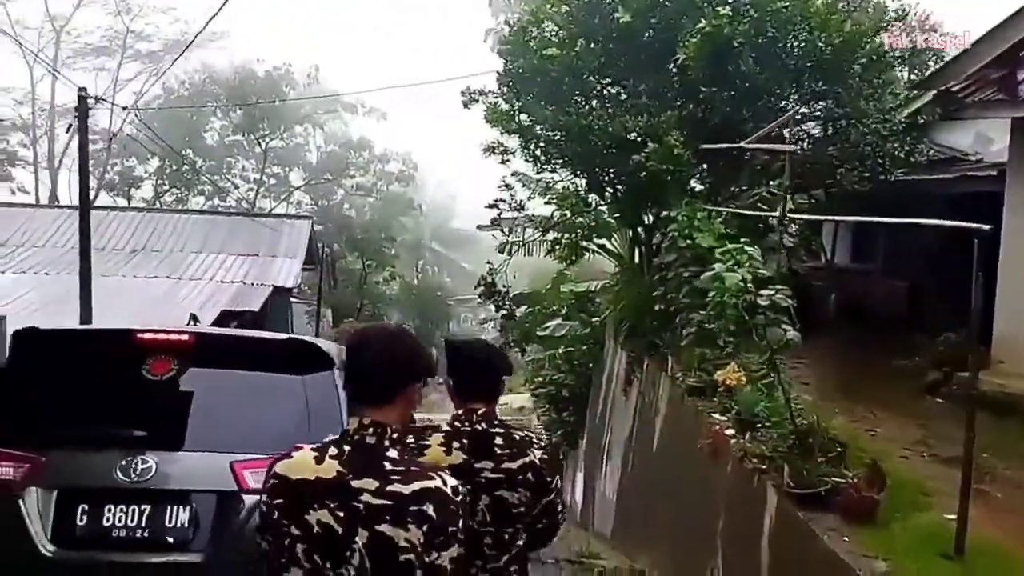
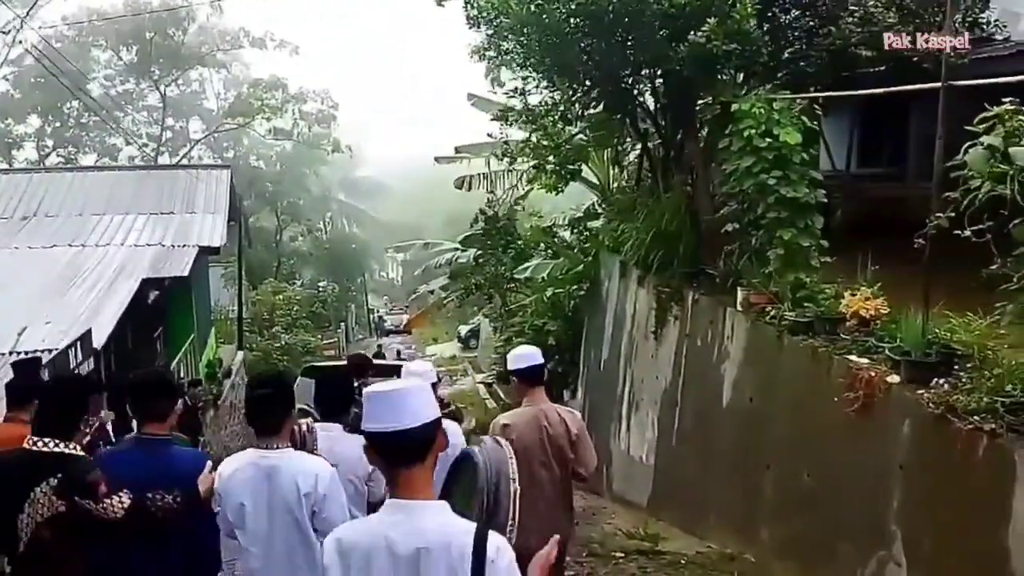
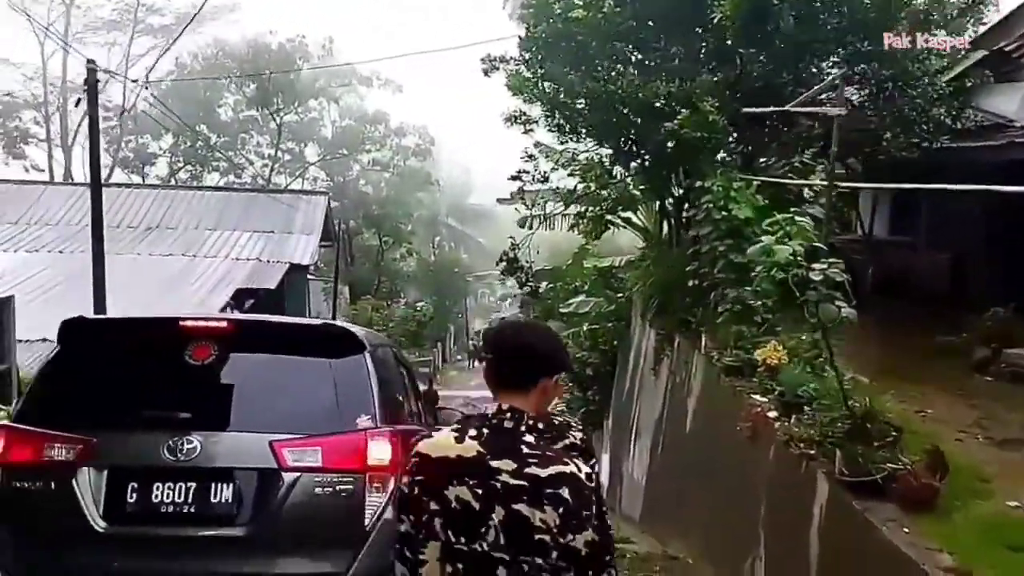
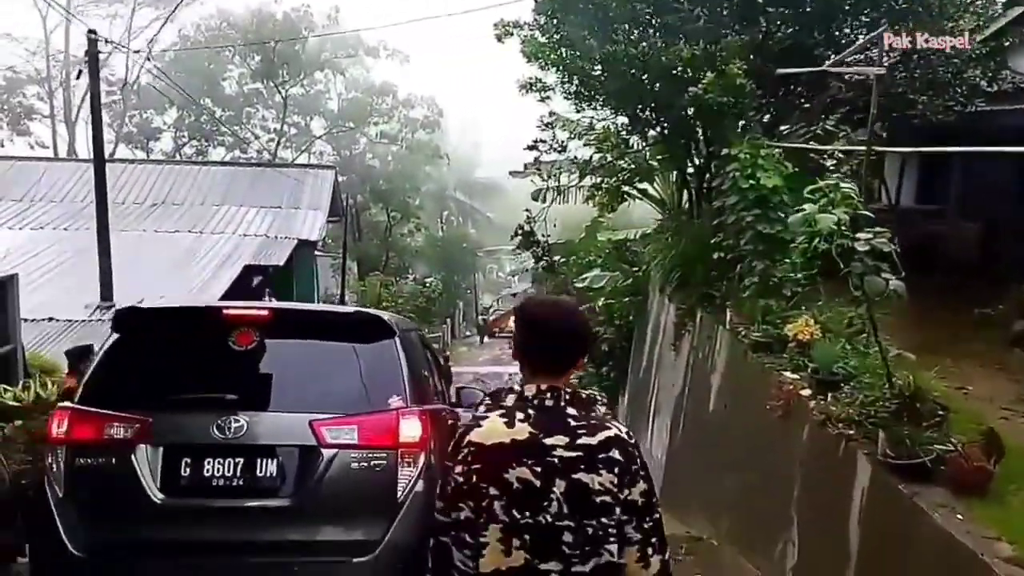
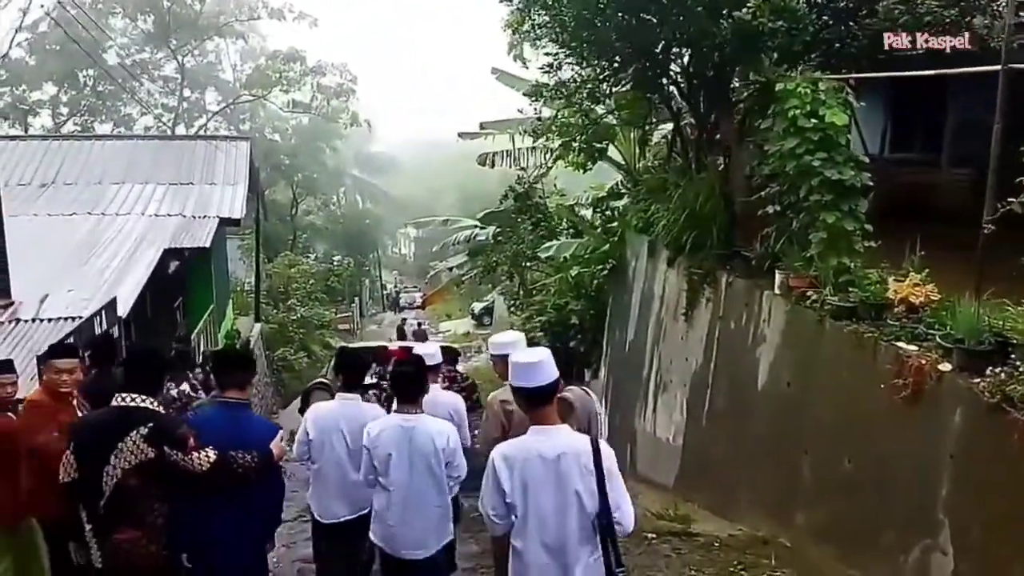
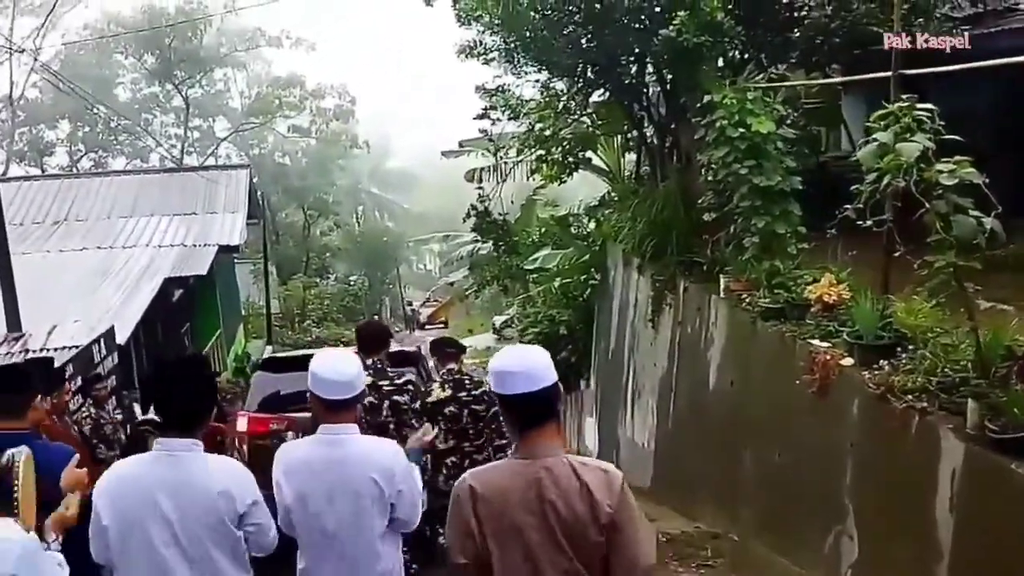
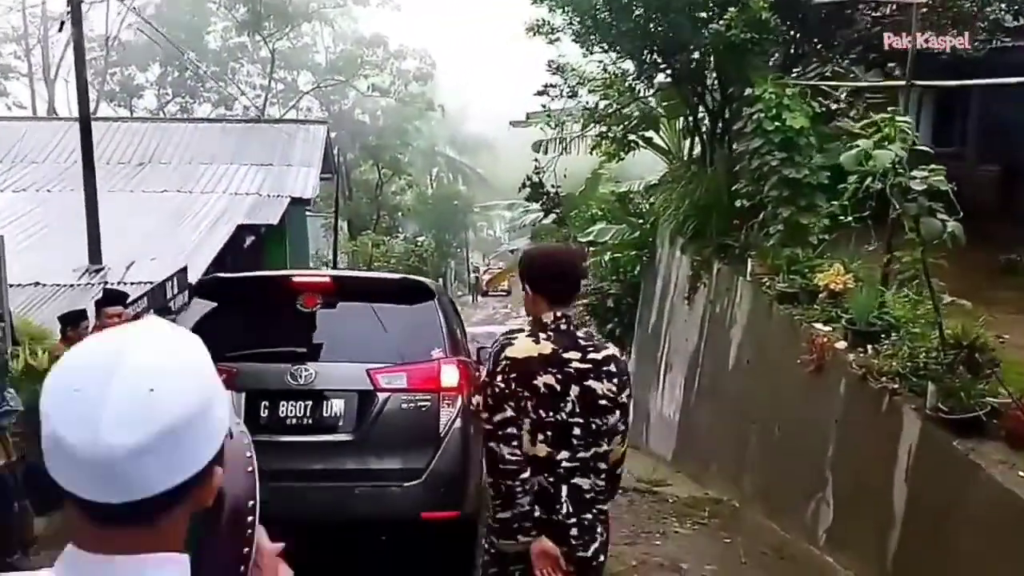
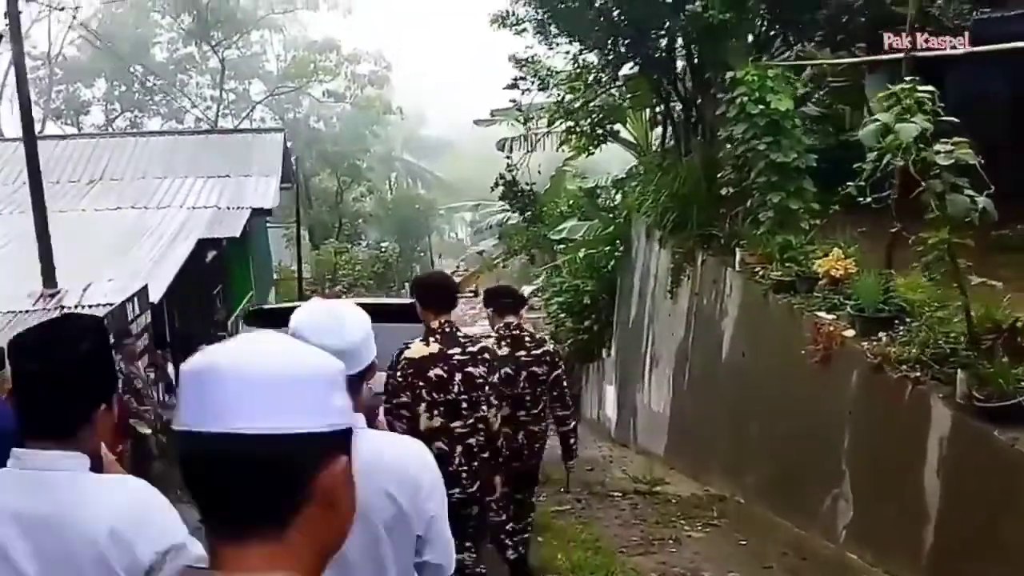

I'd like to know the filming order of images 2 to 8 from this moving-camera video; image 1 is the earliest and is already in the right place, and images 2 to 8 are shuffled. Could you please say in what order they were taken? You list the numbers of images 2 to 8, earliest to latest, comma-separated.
3, 4, 7, 8, 6, 2, 5
